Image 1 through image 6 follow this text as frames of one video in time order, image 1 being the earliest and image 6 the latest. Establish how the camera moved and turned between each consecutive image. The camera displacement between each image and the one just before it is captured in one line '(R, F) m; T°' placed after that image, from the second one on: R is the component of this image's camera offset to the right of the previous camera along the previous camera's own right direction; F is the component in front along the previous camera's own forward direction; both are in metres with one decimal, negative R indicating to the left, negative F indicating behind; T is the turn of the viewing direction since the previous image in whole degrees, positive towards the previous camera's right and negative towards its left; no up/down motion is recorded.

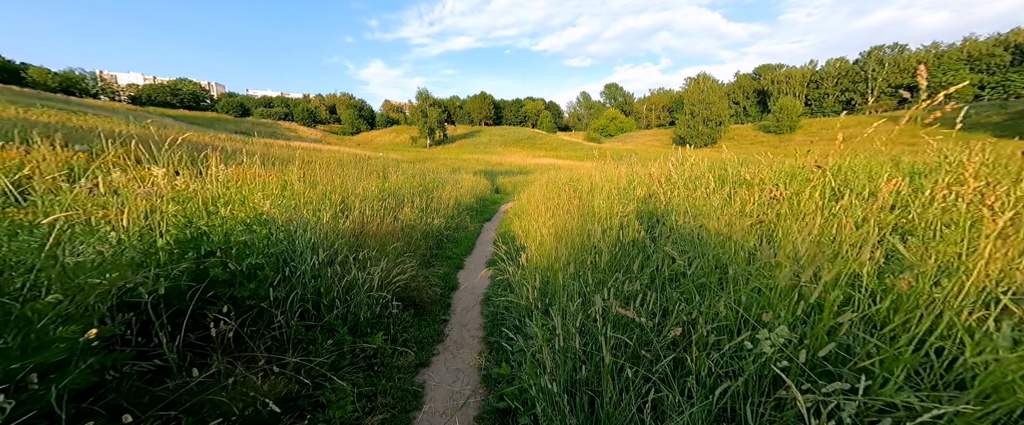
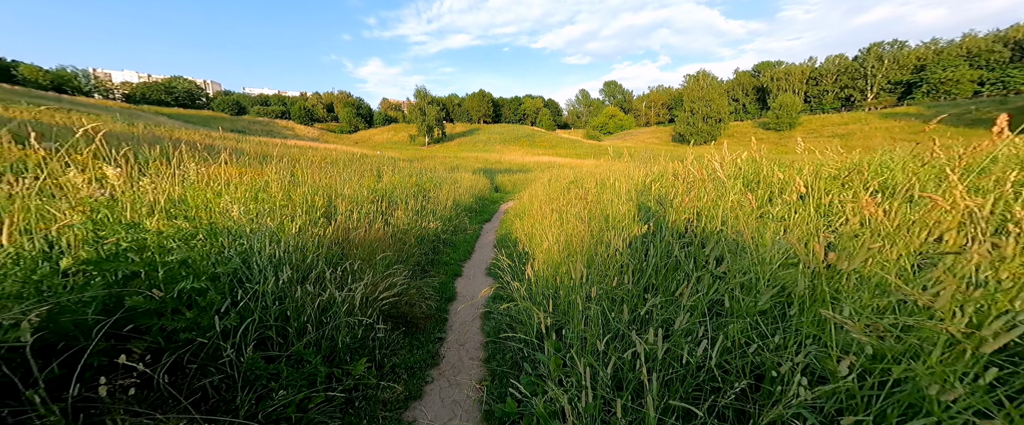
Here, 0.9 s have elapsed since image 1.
(-0.1, +0.7) m; 0°
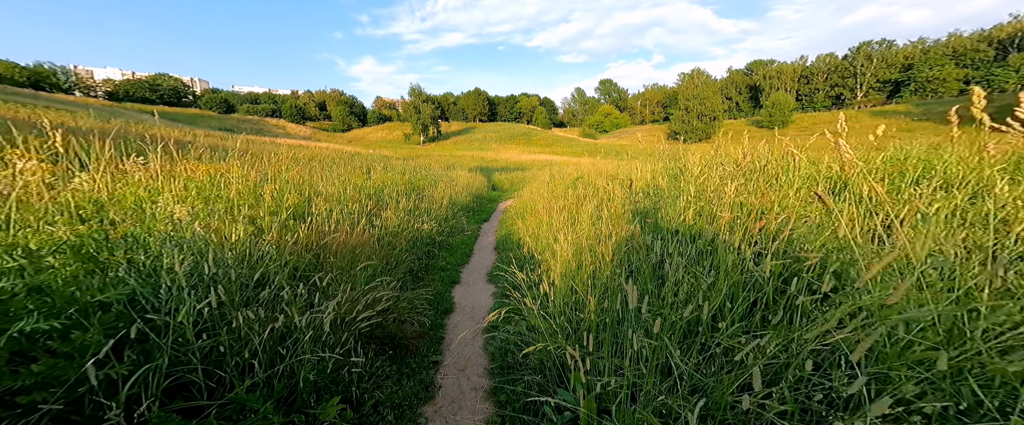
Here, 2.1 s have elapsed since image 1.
(-0.2, +0.8) m; +1°
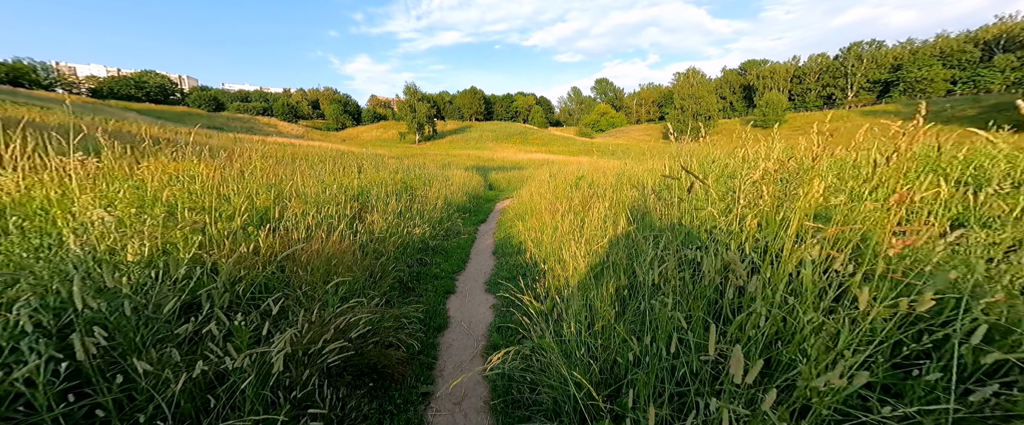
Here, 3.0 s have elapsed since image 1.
(-0.1, +0.7) m; +1°
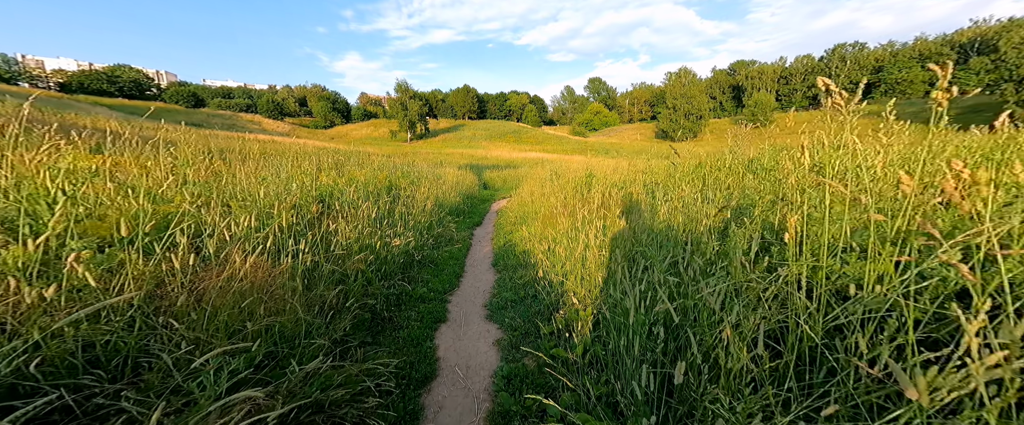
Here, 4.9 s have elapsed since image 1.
(-0.2, +1.4) m; +1°
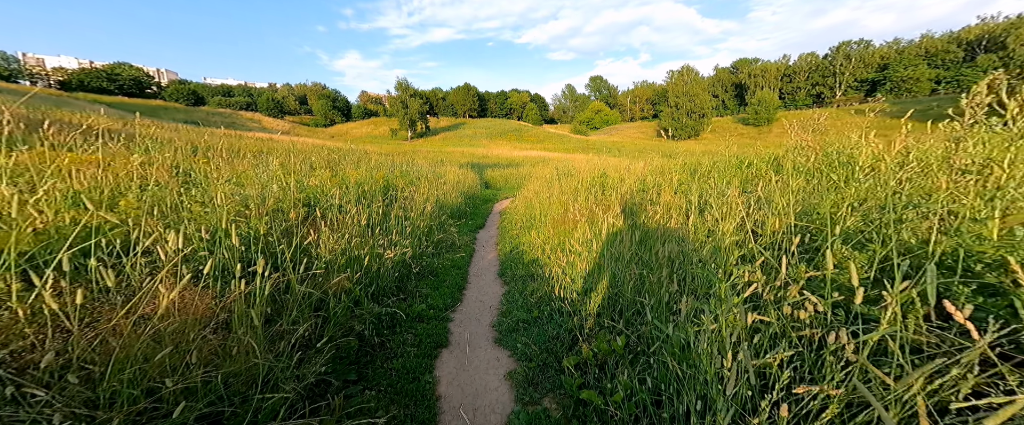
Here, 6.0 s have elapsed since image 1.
(-0.1, +0.7) m; 0°
